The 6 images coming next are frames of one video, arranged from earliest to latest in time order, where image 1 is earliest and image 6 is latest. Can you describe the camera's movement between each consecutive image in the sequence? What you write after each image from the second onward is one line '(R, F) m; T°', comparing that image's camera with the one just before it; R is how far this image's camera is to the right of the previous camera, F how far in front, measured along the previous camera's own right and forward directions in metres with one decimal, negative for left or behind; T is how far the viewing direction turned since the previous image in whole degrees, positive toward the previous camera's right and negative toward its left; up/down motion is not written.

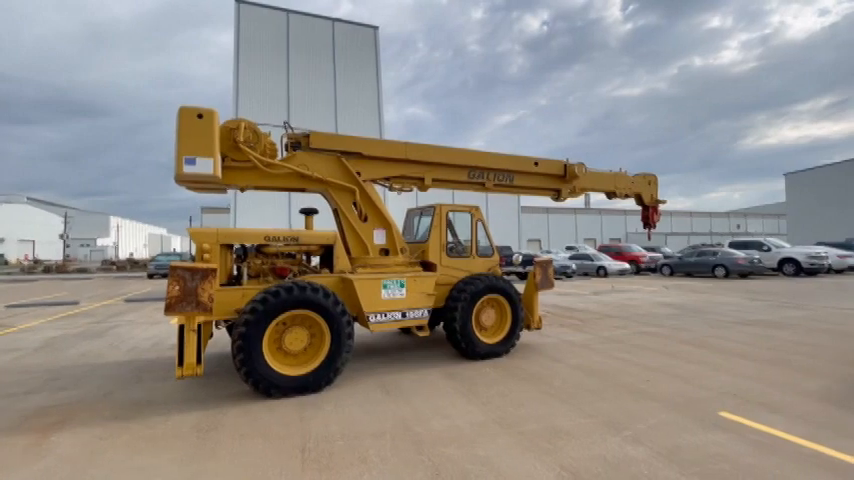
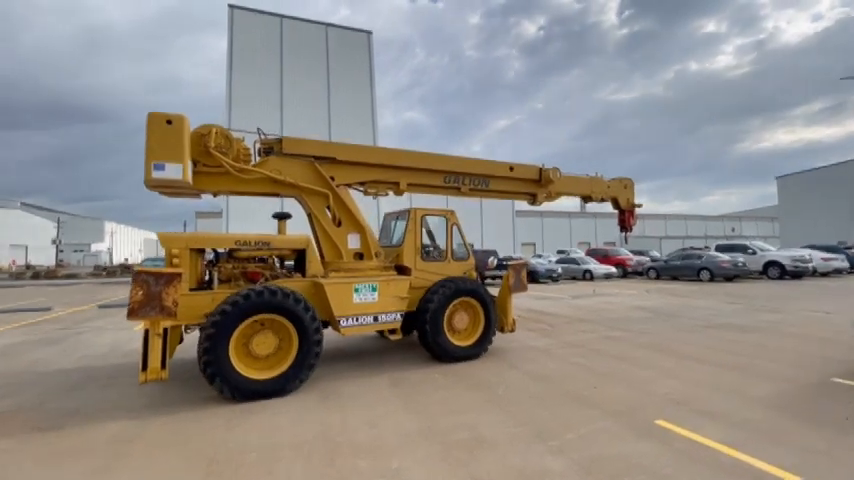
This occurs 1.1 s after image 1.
(+0.6, +0.1) m; 0°
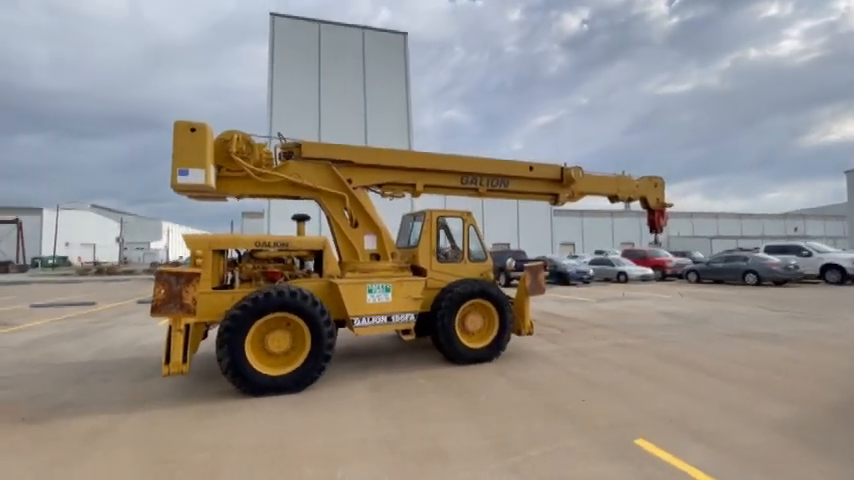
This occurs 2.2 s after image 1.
(+0.7, +0.2) m; -6°
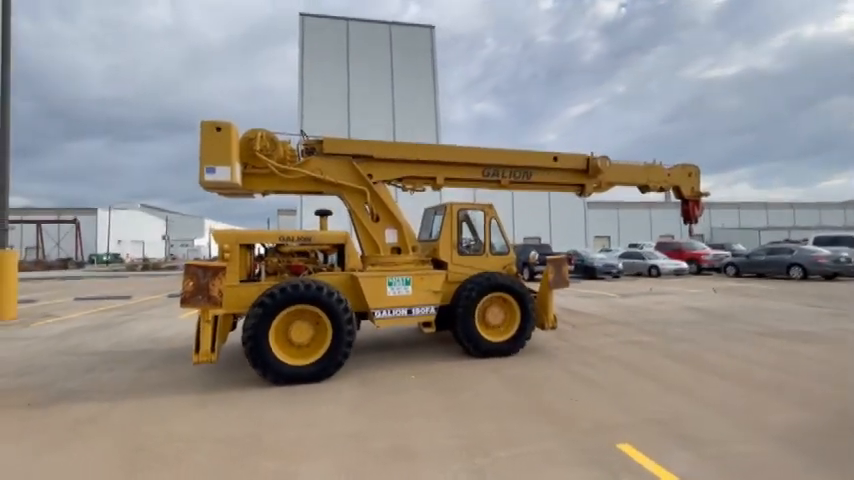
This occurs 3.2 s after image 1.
(+0.5, +0.2) m; -5°
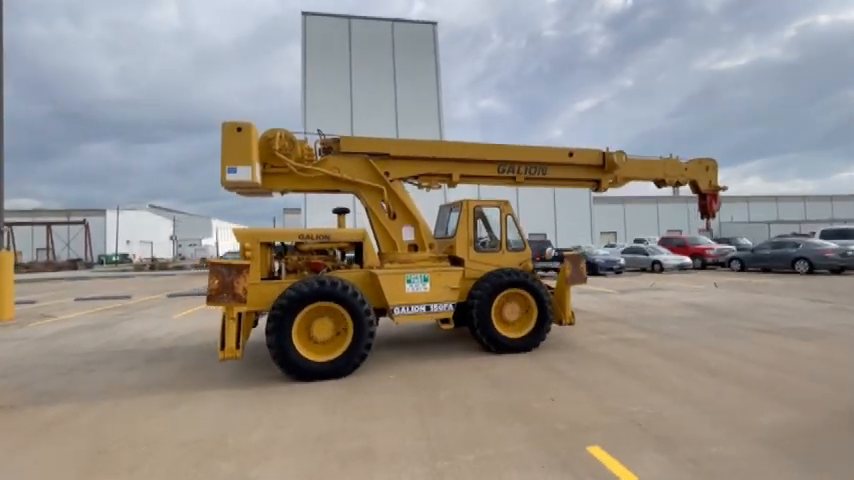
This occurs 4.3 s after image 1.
(+0.3, +0.1) m; -1°
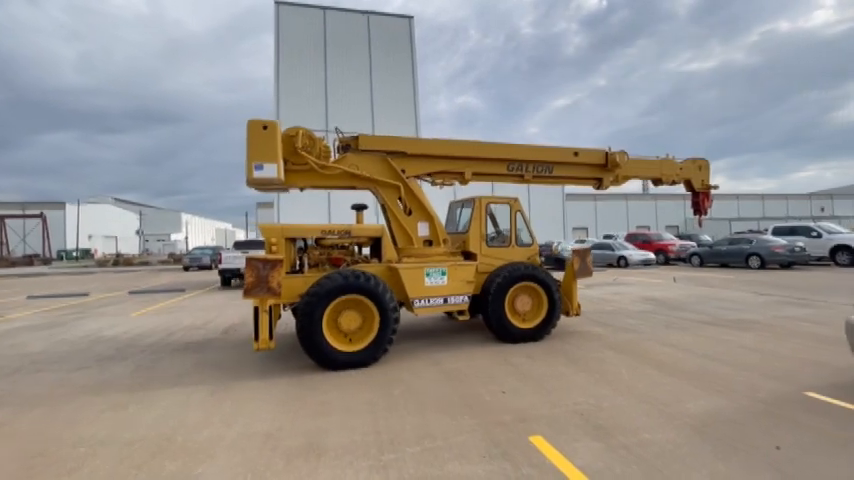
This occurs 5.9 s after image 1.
(+0.2, -0.1) m; +3°
